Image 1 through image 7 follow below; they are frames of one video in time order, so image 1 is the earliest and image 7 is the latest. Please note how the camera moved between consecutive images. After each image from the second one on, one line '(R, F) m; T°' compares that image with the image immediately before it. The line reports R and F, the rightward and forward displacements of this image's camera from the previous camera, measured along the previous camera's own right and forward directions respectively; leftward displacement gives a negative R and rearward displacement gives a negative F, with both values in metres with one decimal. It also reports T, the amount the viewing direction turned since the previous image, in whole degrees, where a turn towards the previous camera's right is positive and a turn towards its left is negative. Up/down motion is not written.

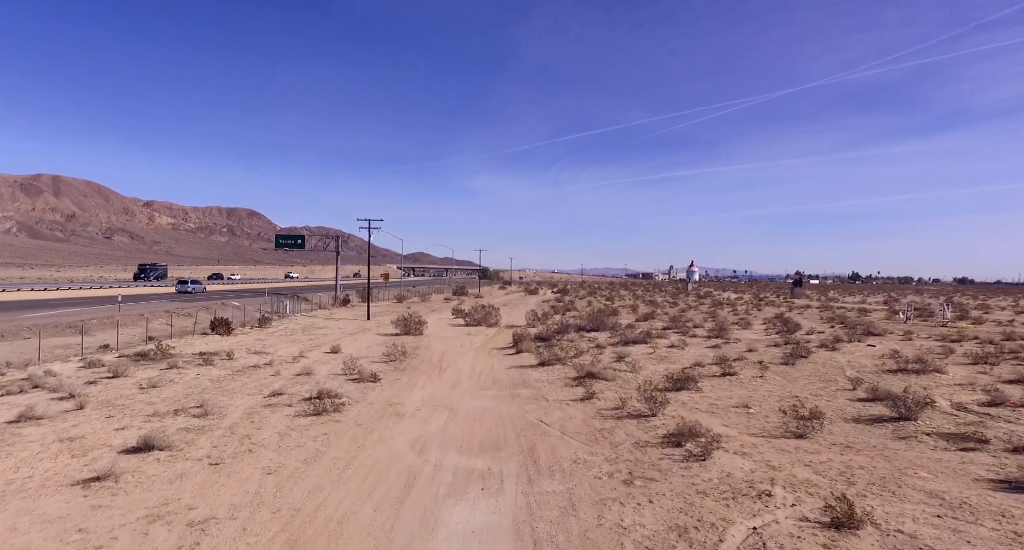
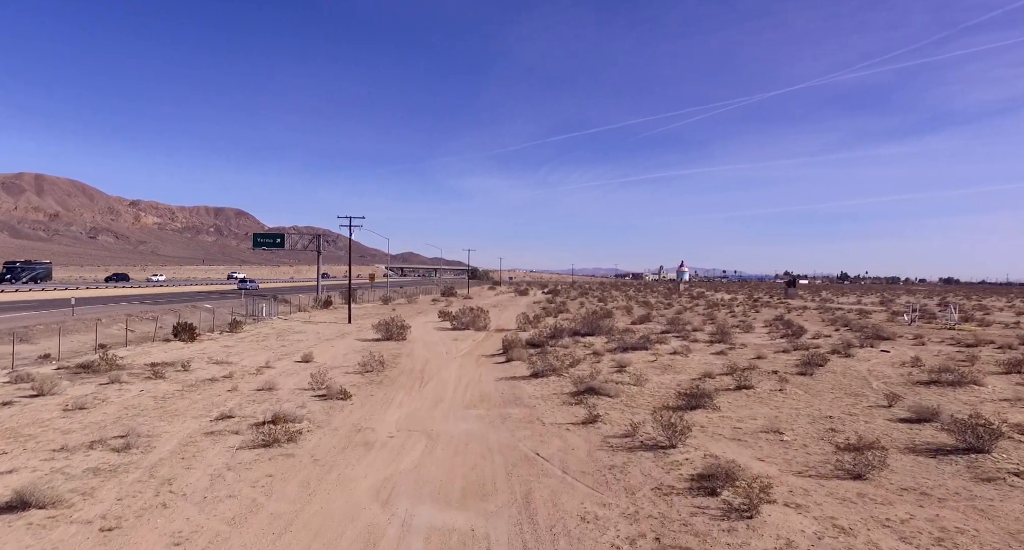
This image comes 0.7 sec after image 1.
(0.0, +2.2) m; +1°
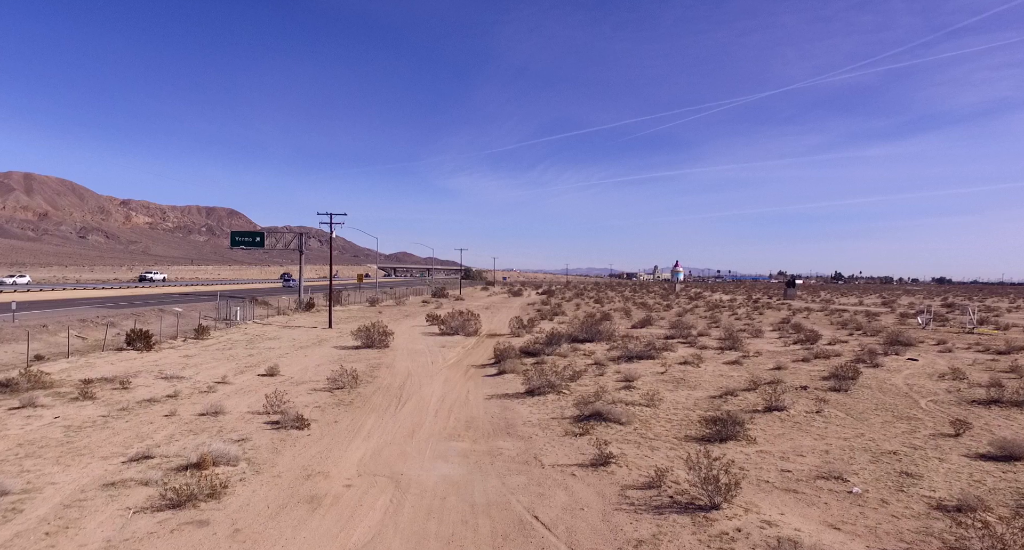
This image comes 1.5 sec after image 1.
(+0.1, +2.6) m; +1°
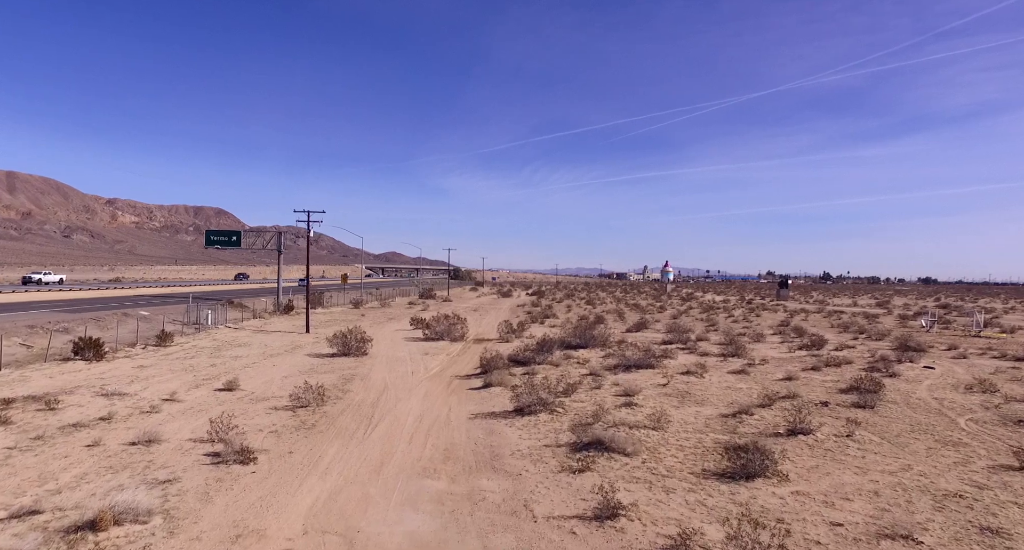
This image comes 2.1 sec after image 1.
(+0.1, +2.0) m; +1°
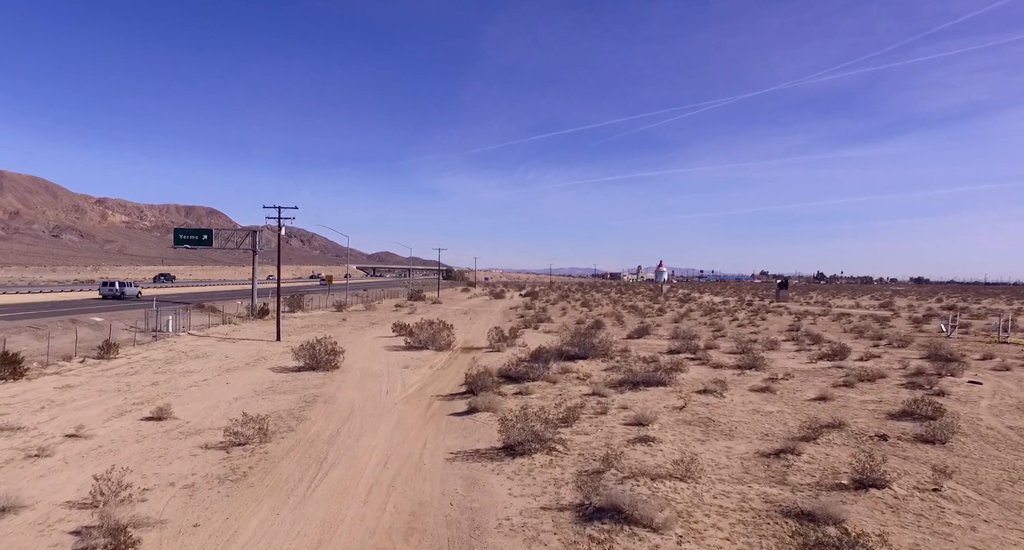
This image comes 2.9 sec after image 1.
(+0.1, +3.1) m; +1°
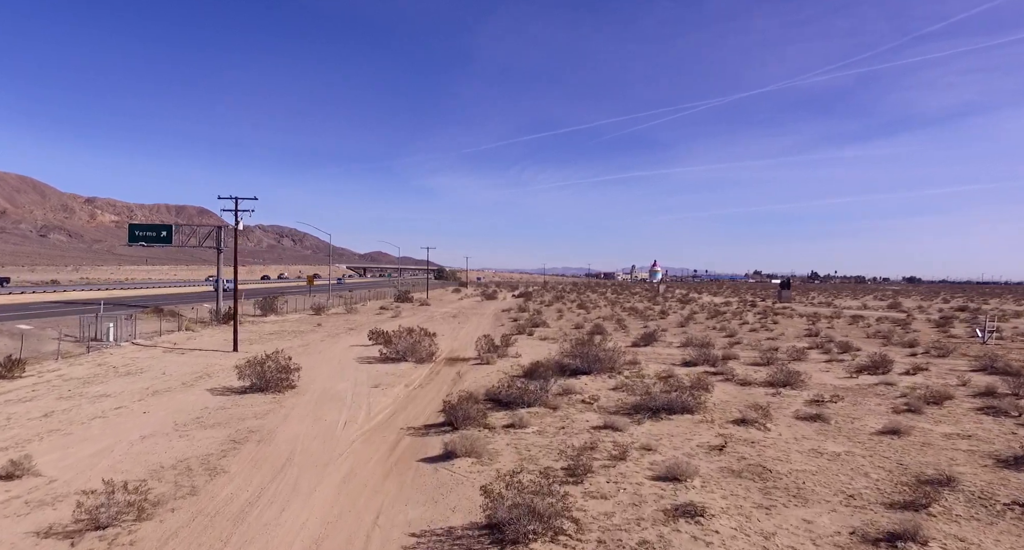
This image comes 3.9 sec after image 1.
(+0.1, +4.0) m; +1°
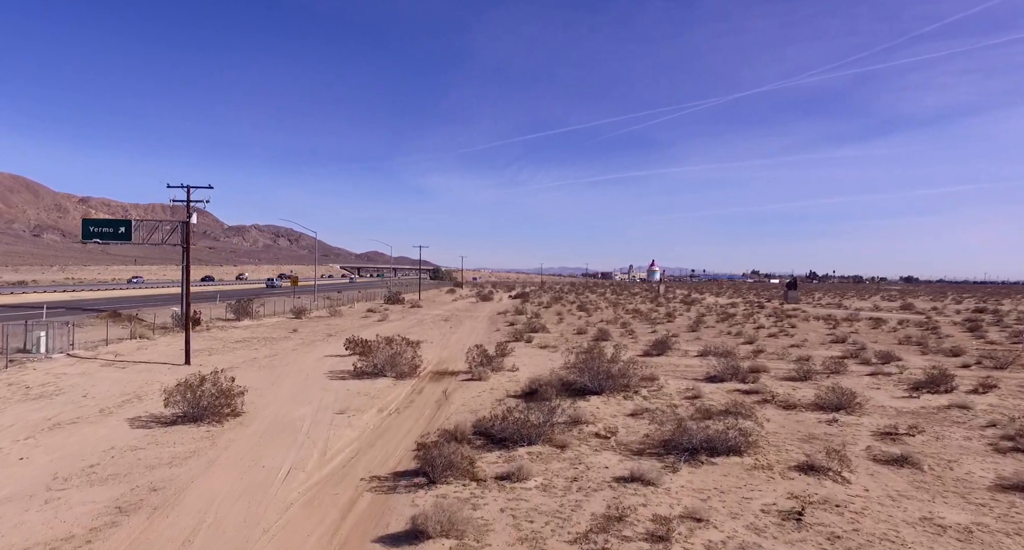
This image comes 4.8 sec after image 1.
(0.0, +3.8) m; 0°
